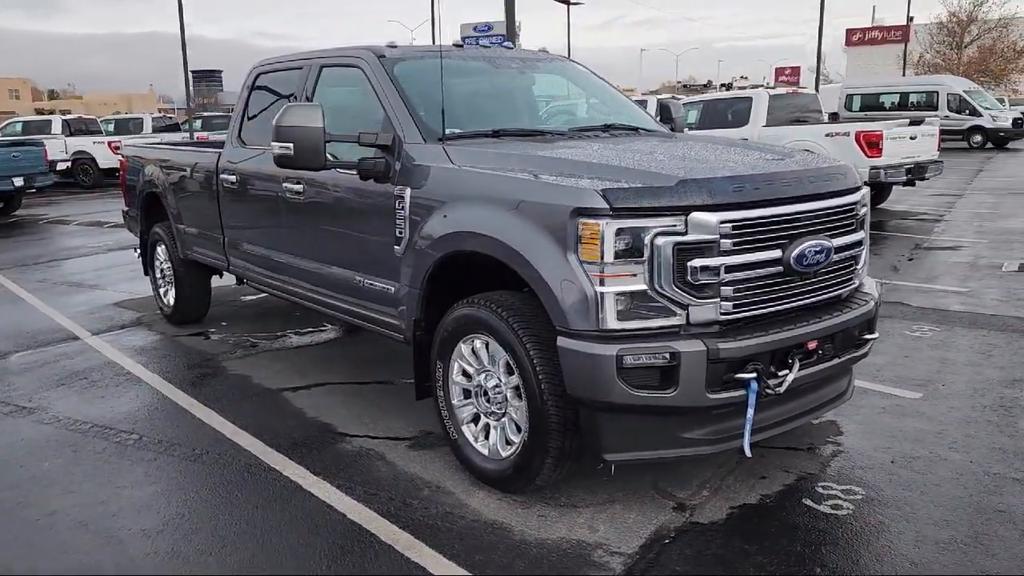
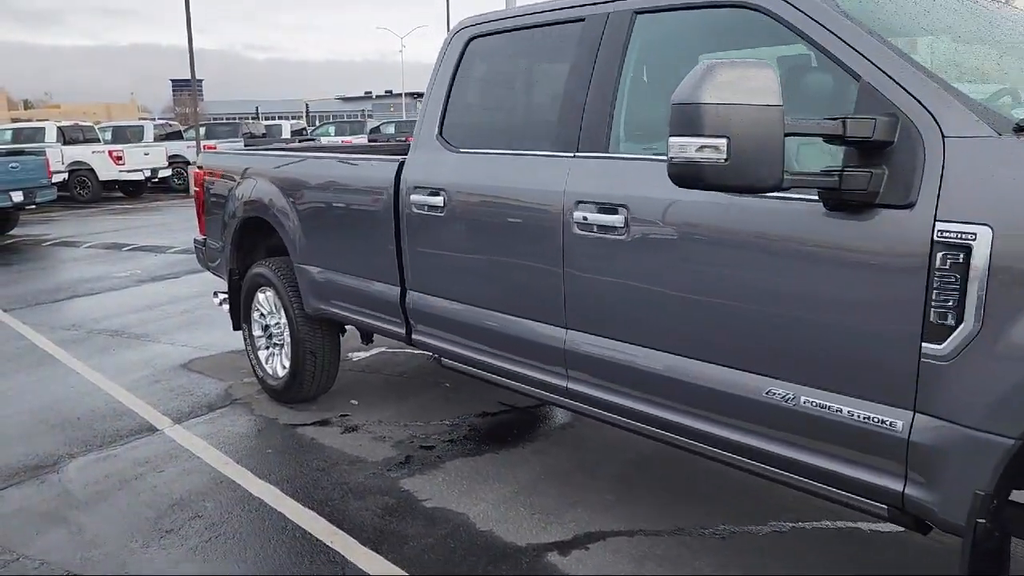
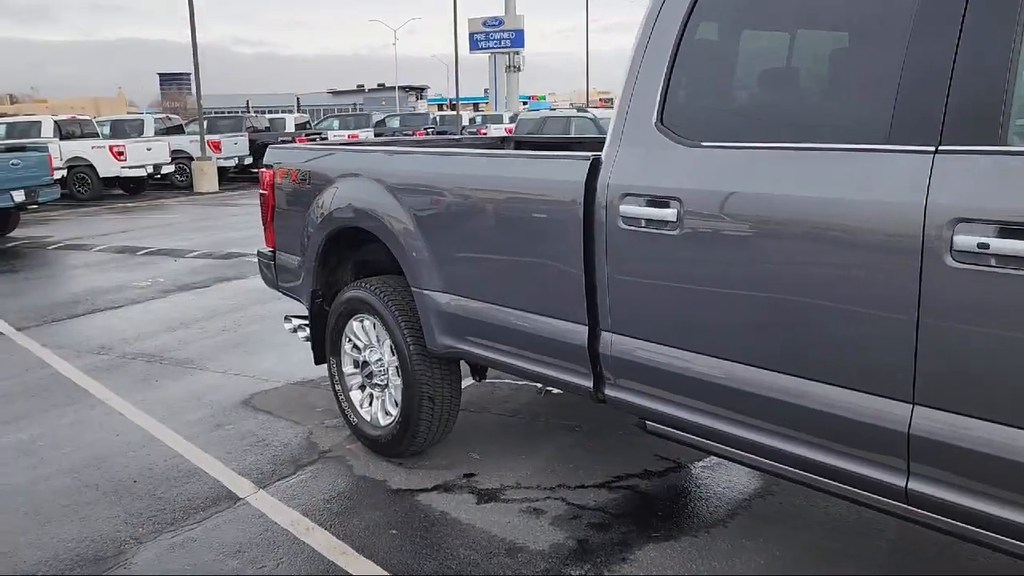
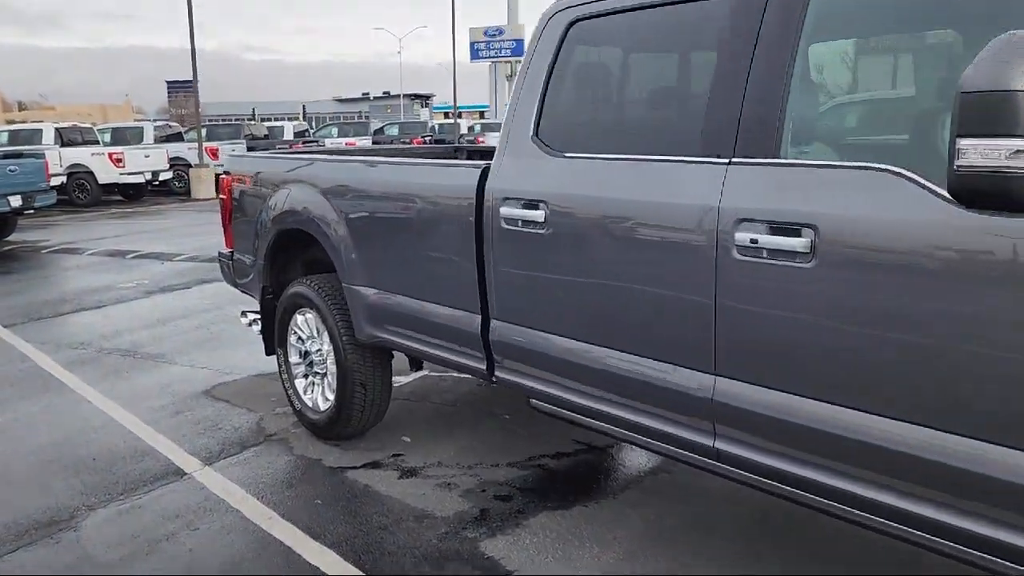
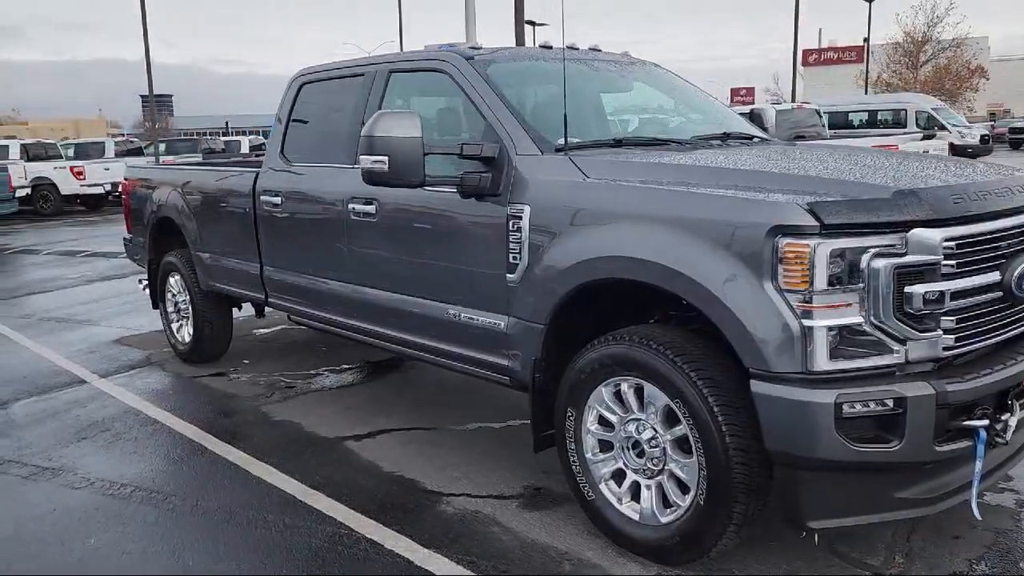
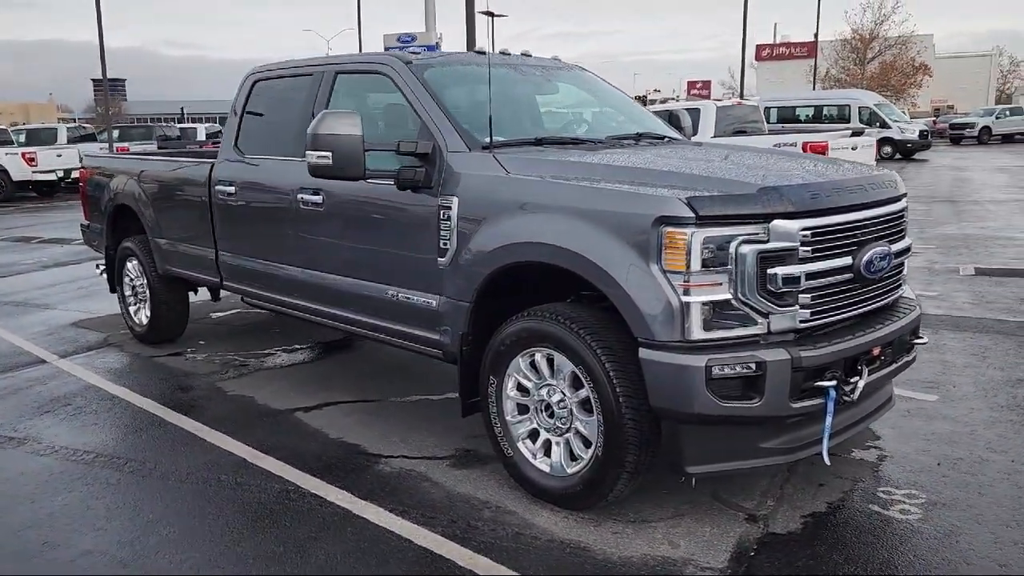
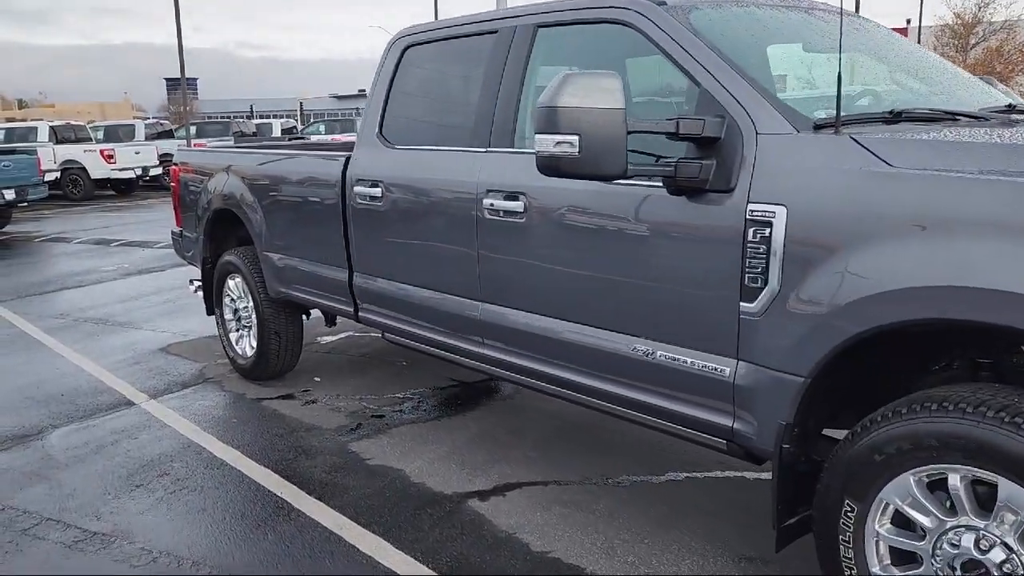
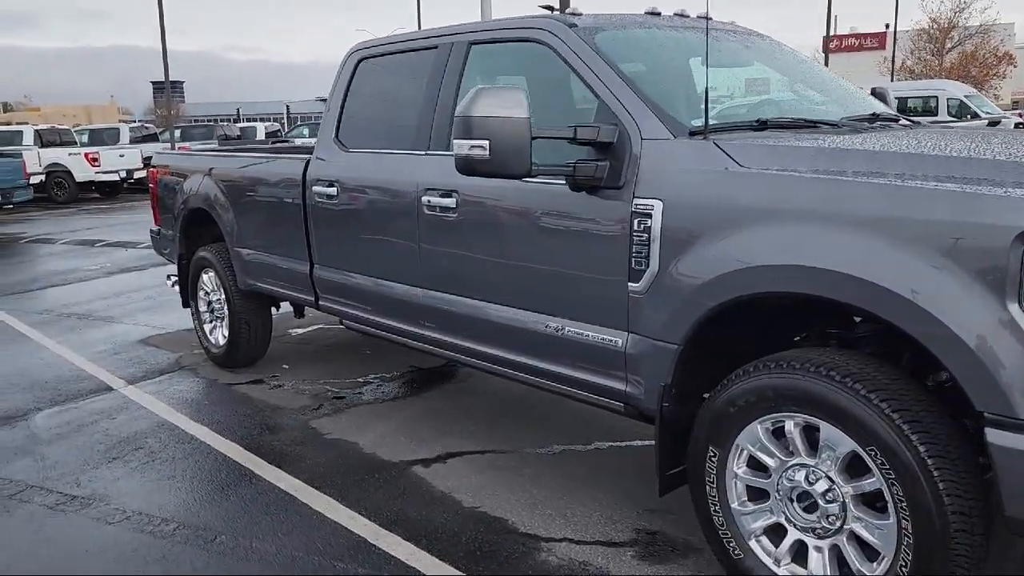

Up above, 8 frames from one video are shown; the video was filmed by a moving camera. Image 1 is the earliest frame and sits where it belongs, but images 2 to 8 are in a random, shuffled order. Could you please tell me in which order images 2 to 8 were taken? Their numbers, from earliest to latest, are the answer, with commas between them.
6, 5, 8, 7, 2, 4, 3
